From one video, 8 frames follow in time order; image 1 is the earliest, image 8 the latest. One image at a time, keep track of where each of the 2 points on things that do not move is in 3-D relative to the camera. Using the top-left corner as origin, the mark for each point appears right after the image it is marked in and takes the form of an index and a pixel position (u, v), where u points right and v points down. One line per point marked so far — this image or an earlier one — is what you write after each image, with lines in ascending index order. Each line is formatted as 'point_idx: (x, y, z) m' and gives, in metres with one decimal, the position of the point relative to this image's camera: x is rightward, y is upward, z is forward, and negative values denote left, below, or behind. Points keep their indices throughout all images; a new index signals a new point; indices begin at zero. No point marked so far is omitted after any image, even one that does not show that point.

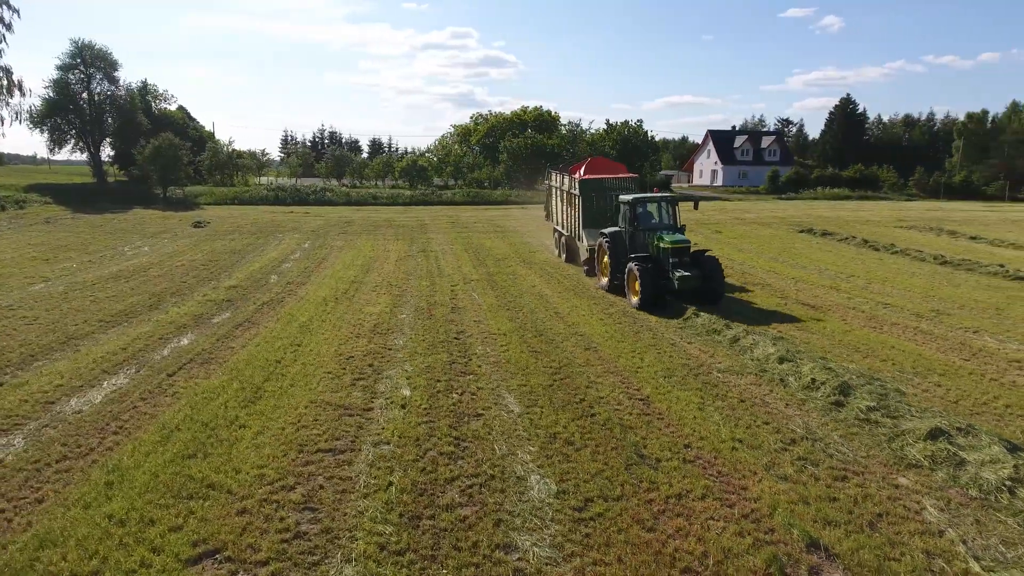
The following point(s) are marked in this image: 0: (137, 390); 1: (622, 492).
0: (-3.8, -1.1, +6.7) m
1: (+0.8, -1.5, +4.6) m
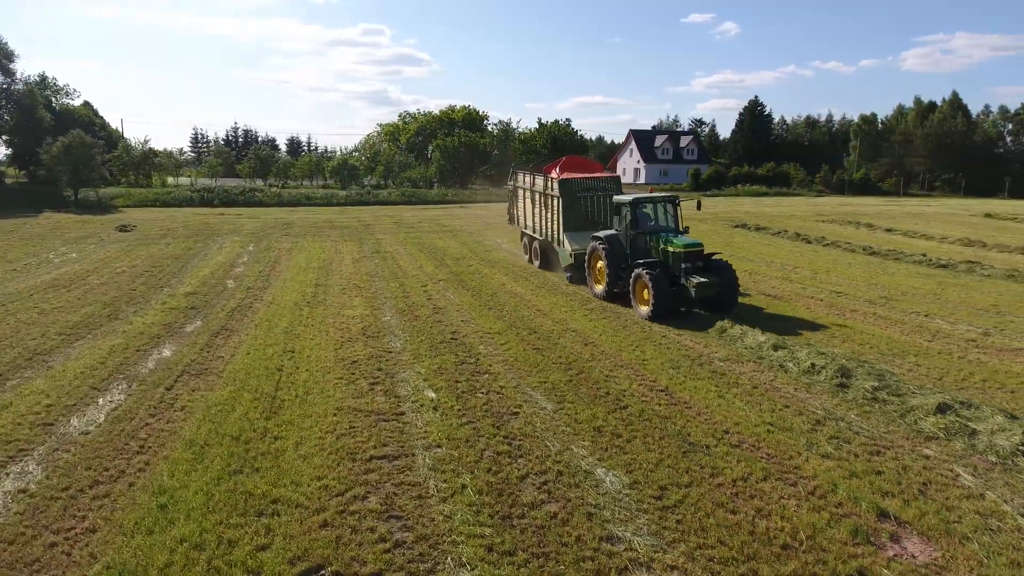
0: (-3.5, -1.1, +6.2) m
1: (+1.3, -1.4, +4.8) m
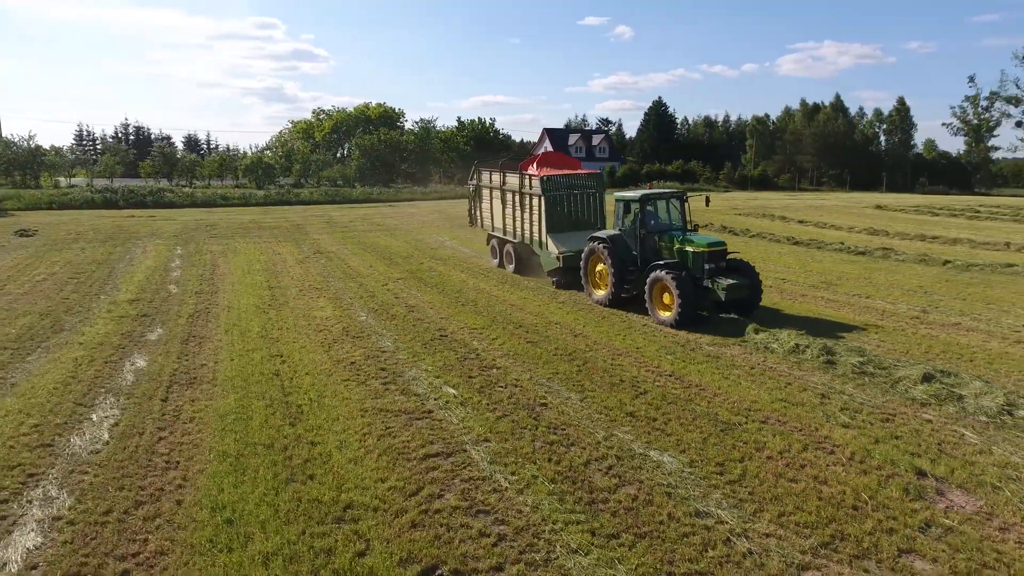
0: (-3.3, -1.2, +5.7) m
1: (+1.8, -1.3, +5.0) m
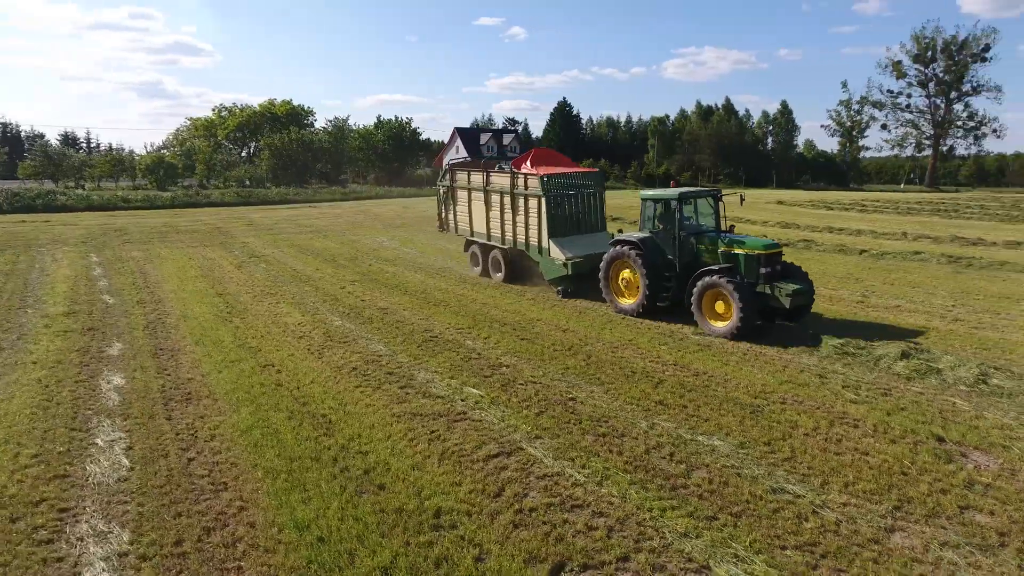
0: (-2.9, -1.2, +5.2) m
1: (+2.2, -1.2, +5.4) m
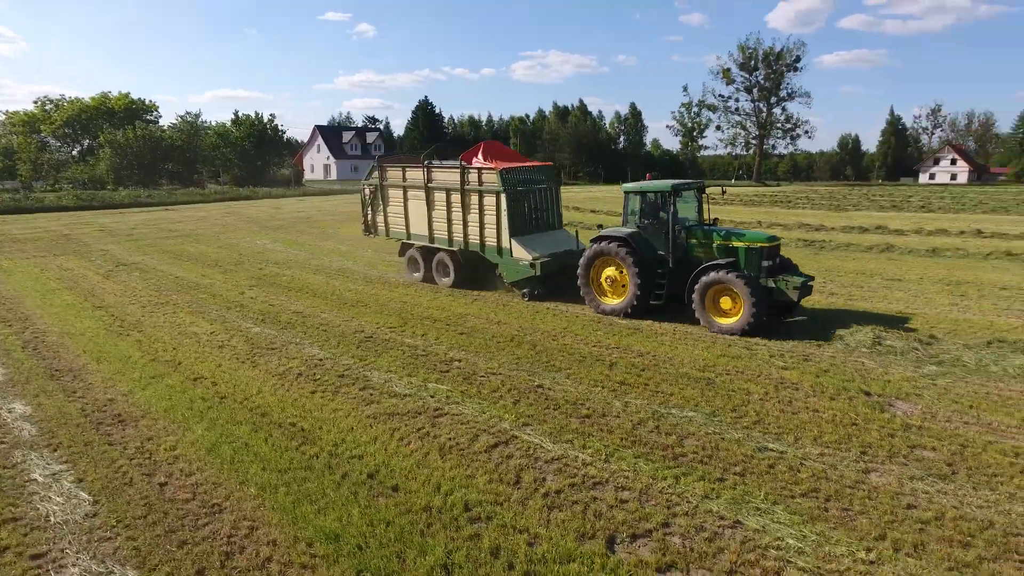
0: (-2.9, -1.3, +4.7) m
1: (+2.1, -1.0, +5.9) m
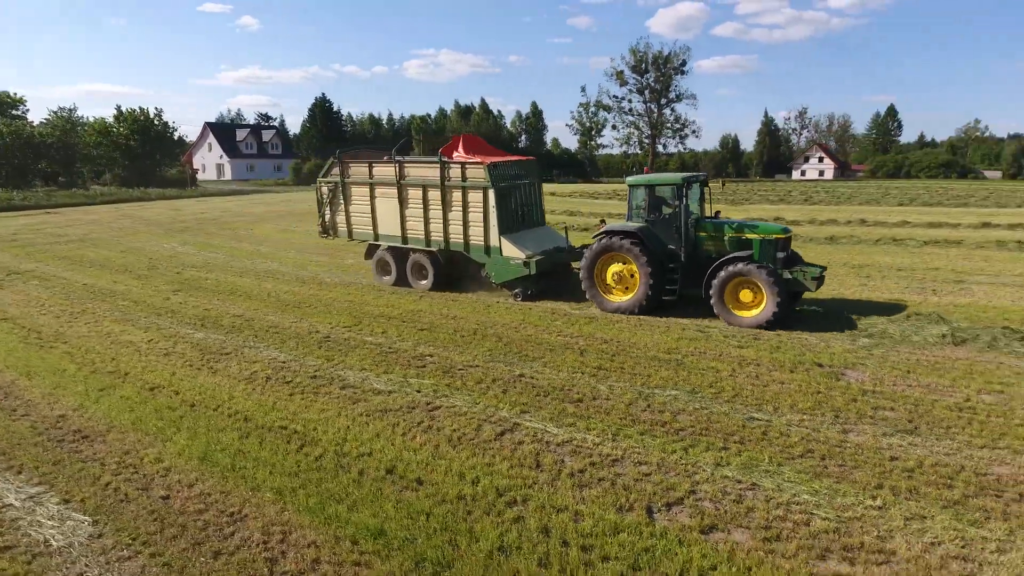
0: (-2.7, -1.3, +4.3) m
1: (+2.0, -0.9, +6.3) m
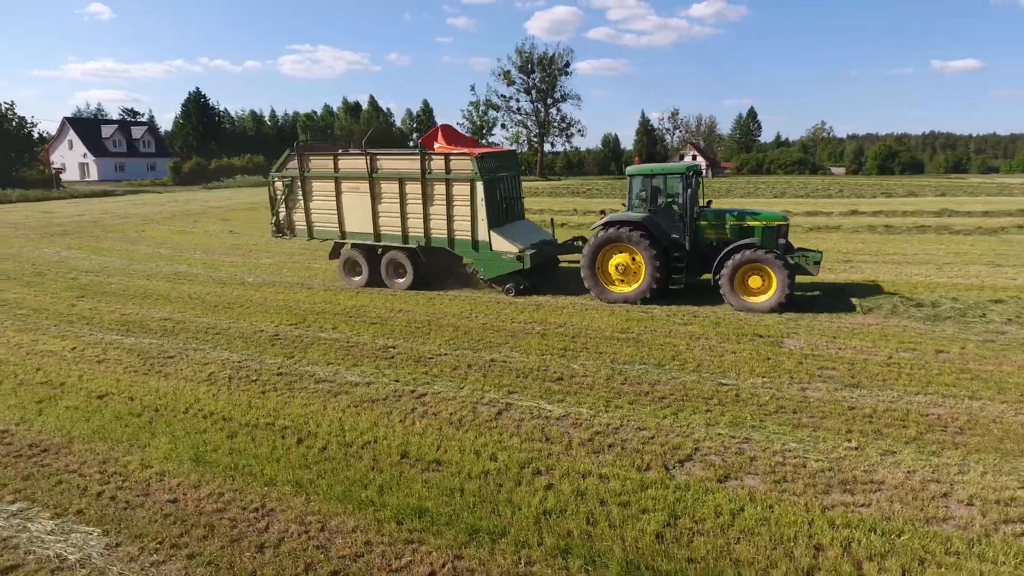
0: (-2.6, -1.3, +4.0) m
1: (+1.7, -0.7, +6.7) m
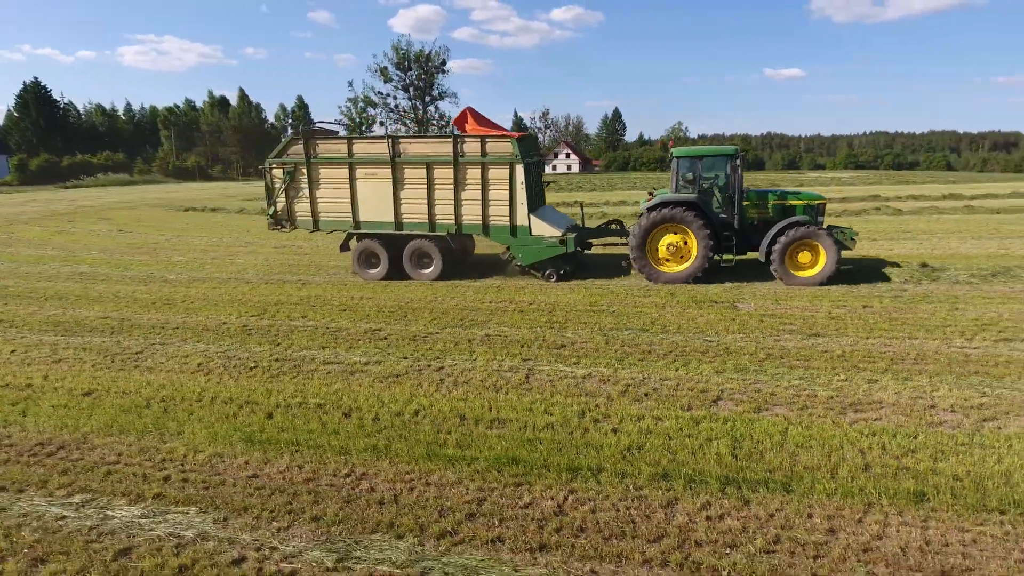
0: (-2.0, -1.1, +3.8) m
1: (+1.5, -0.3, +7.3) m
